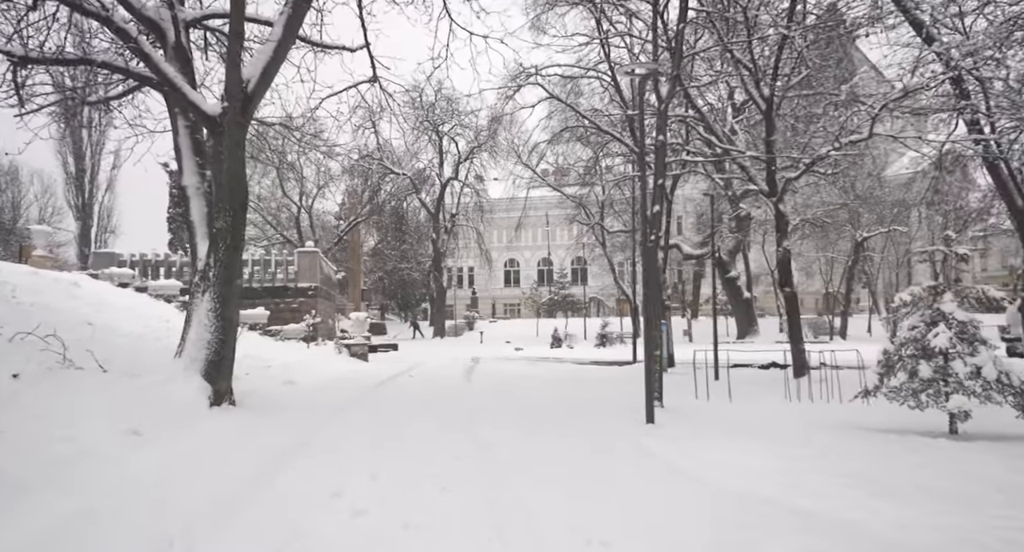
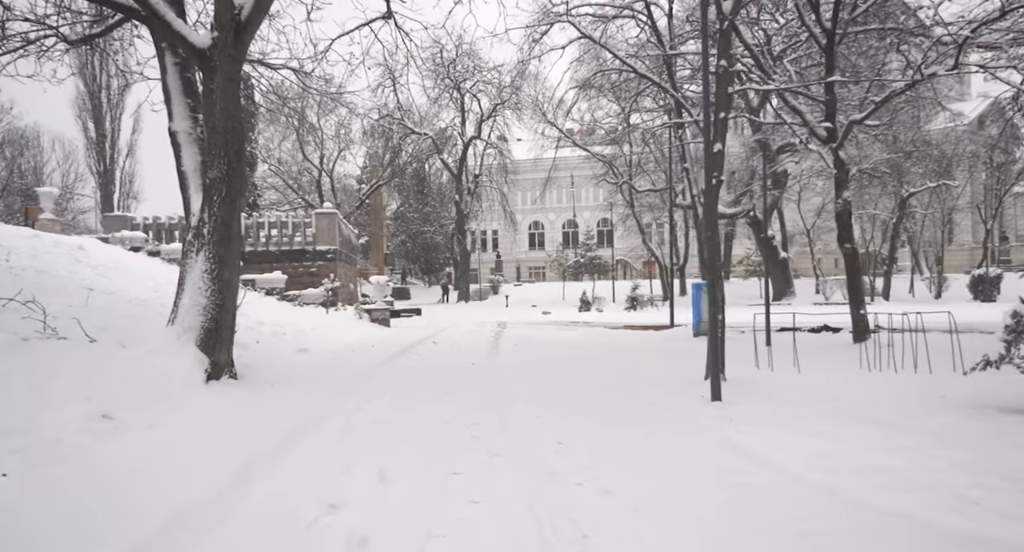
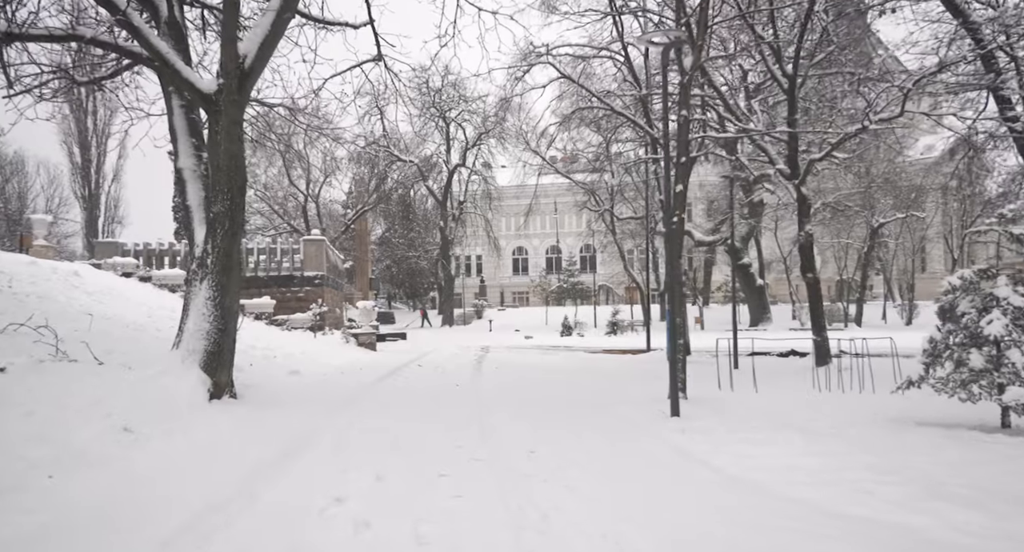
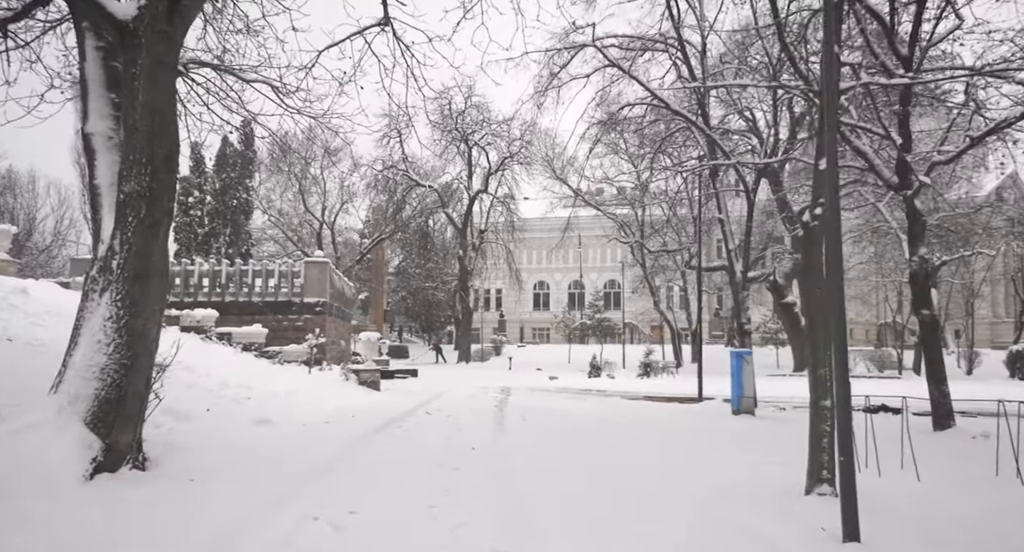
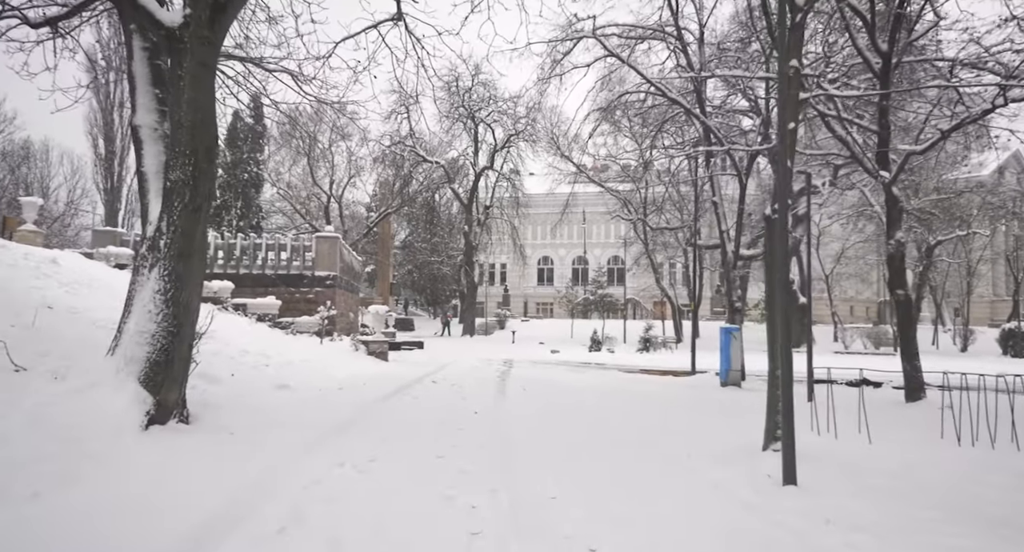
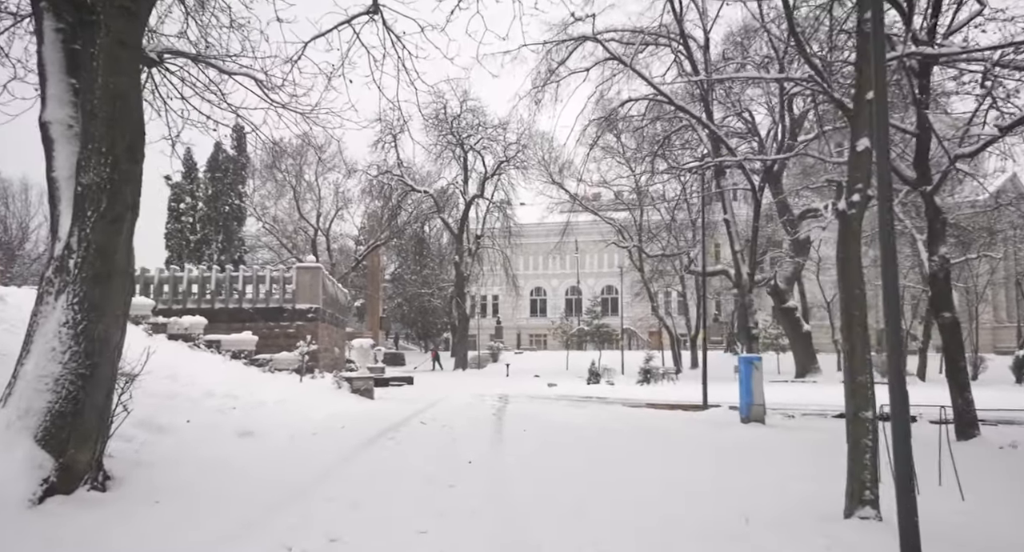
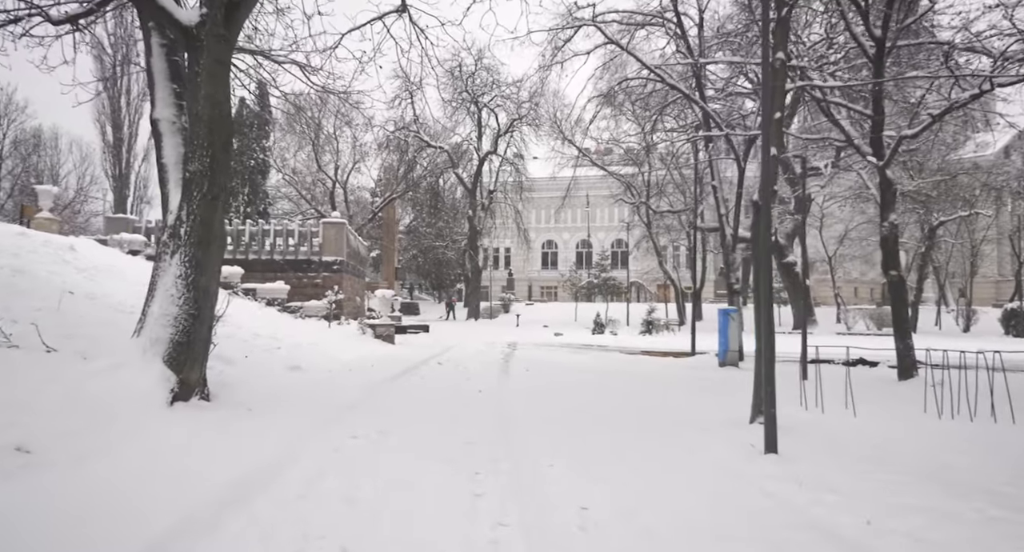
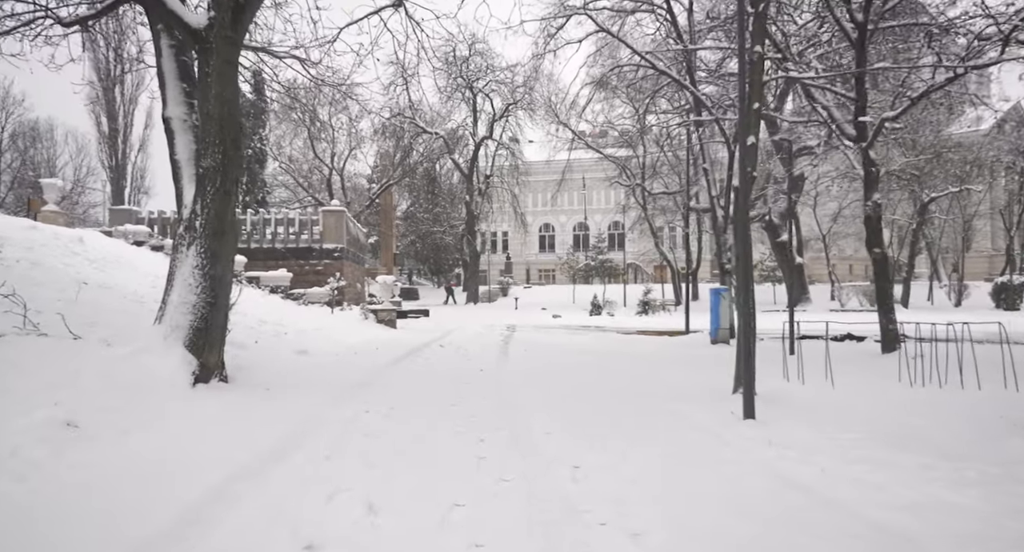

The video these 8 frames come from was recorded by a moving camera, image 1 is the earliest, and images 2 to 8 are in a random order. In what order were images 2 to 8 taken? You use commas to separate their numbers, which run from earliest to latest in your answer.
3, 2, 8, 7, 5, 4, 6
